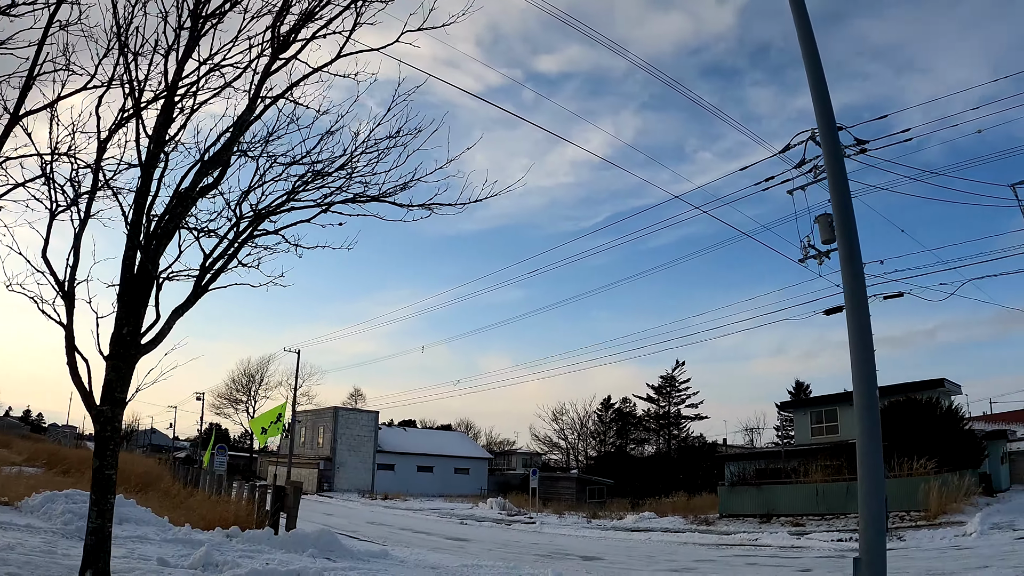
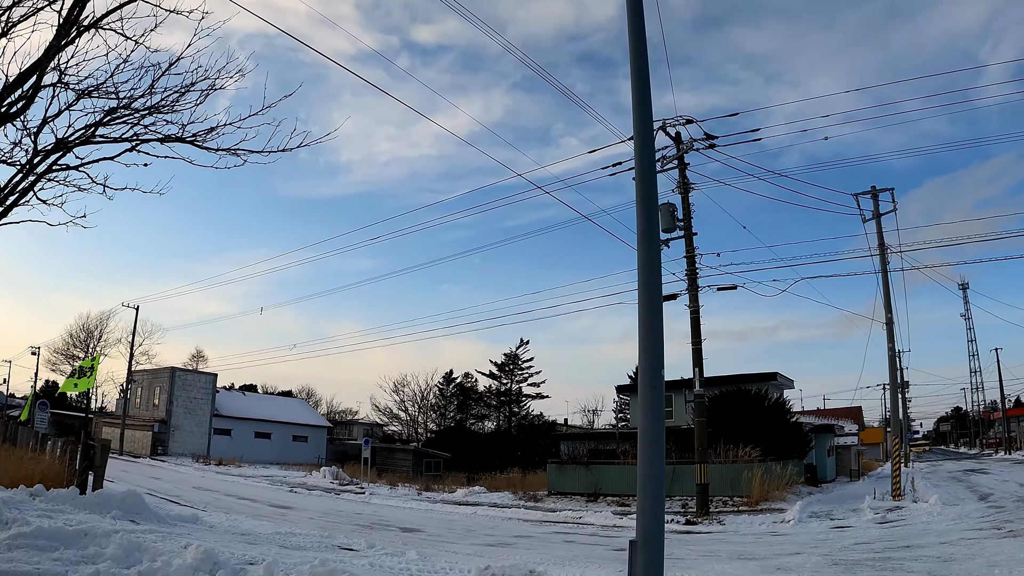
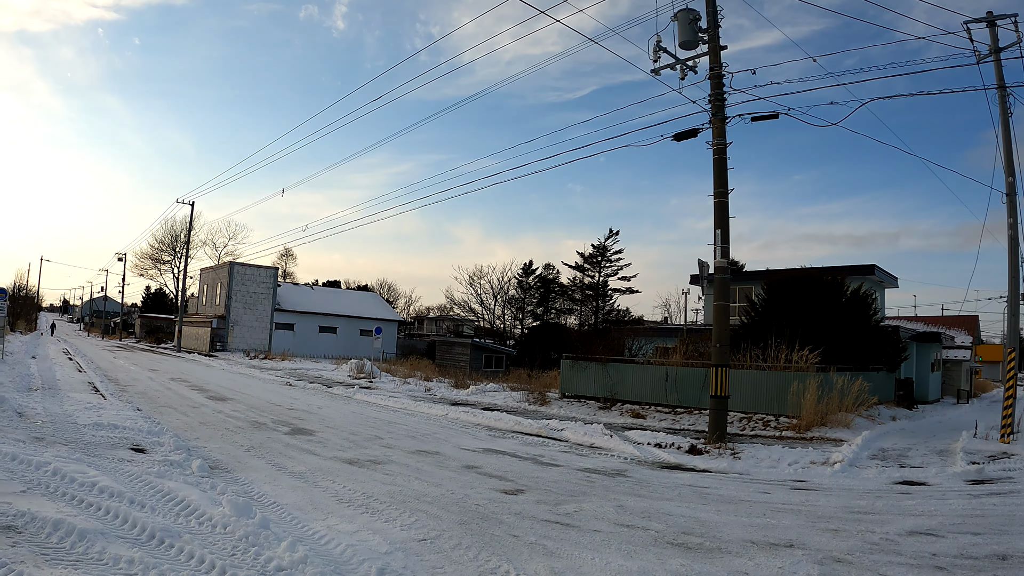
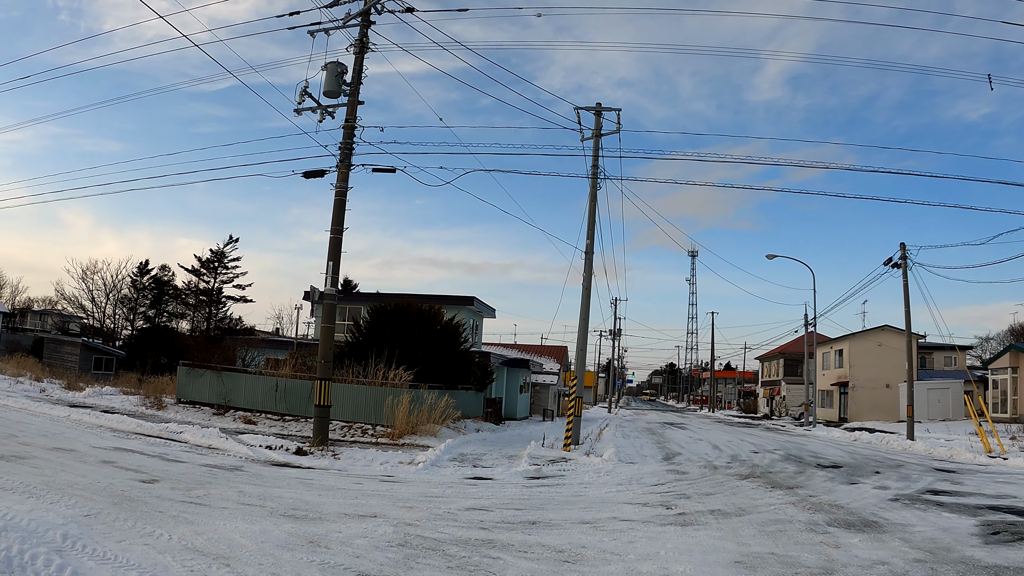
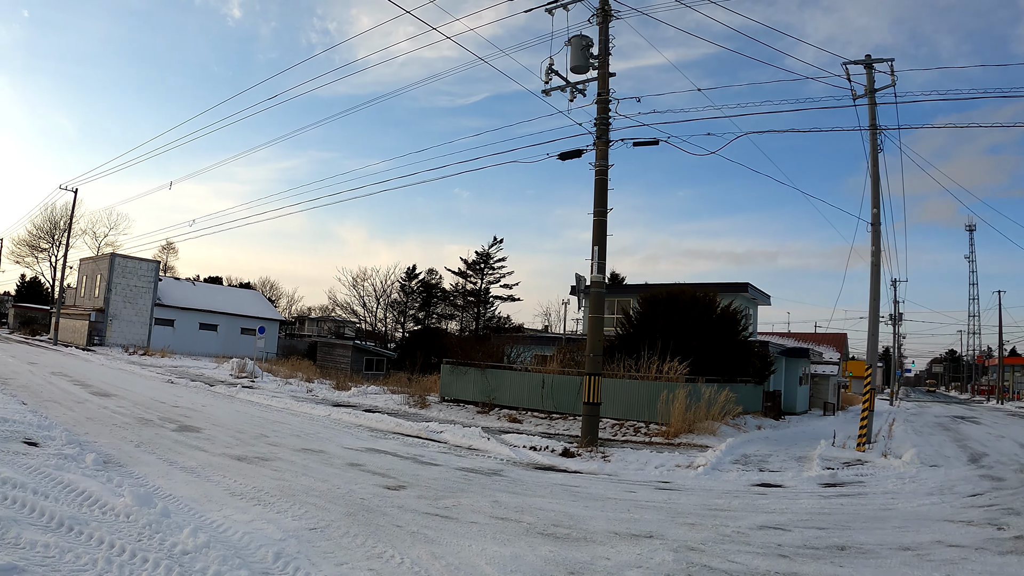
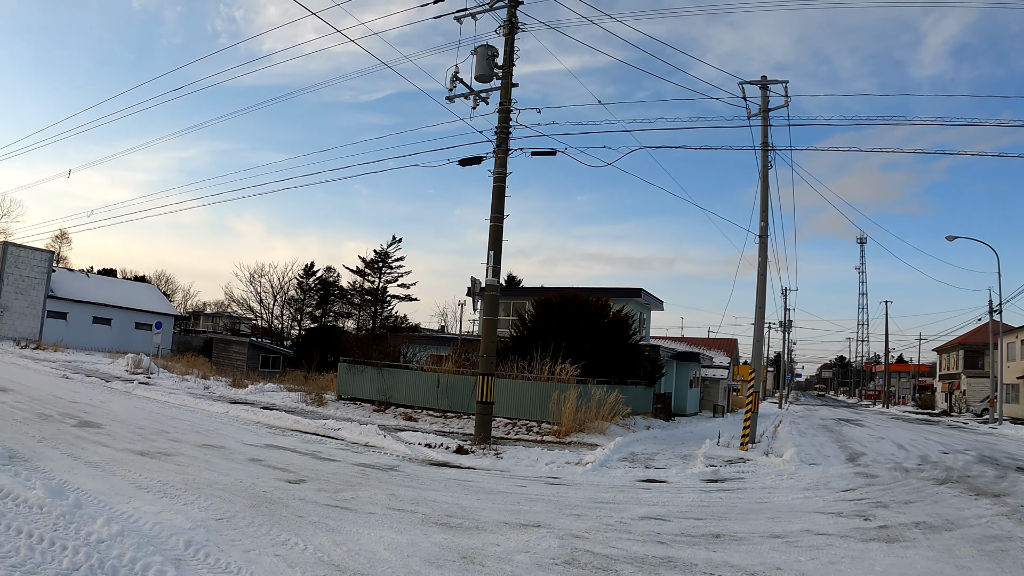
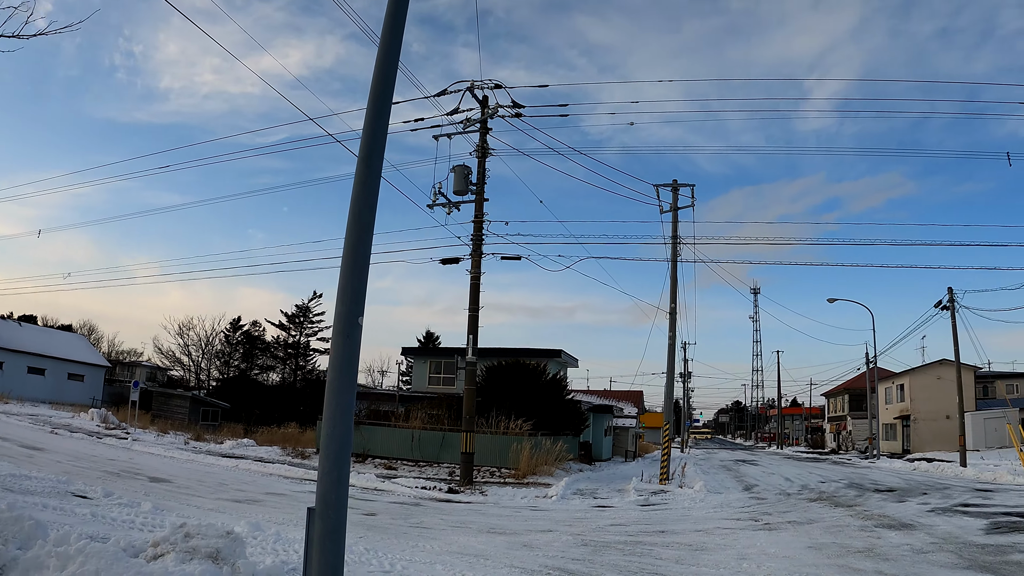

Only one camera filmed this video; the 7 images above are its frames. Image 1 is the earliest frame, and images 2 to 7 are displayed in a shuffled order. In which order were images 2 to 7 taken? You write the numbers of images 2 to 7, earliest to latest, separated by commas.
2, 7, 4, 6, 5, 3
